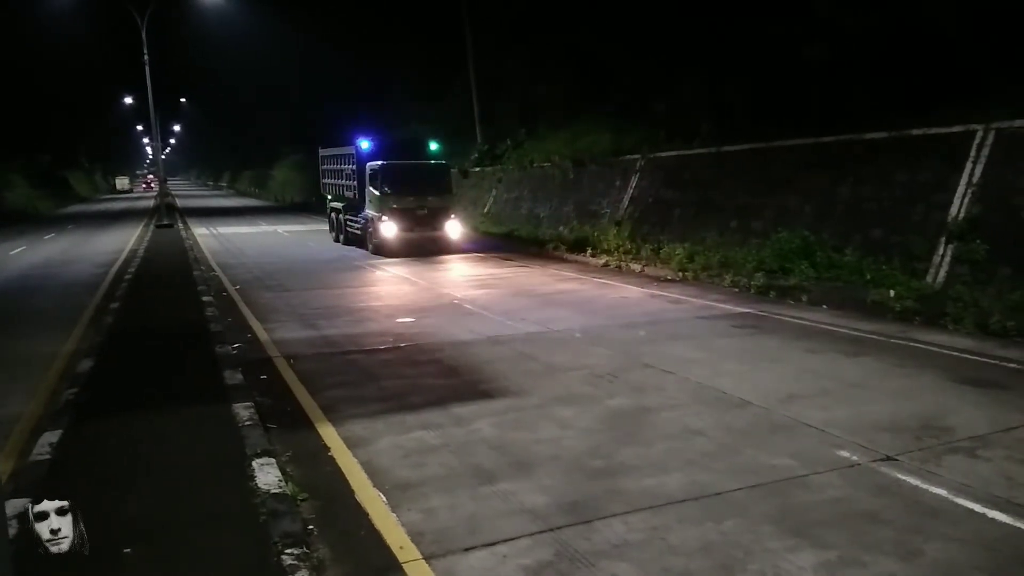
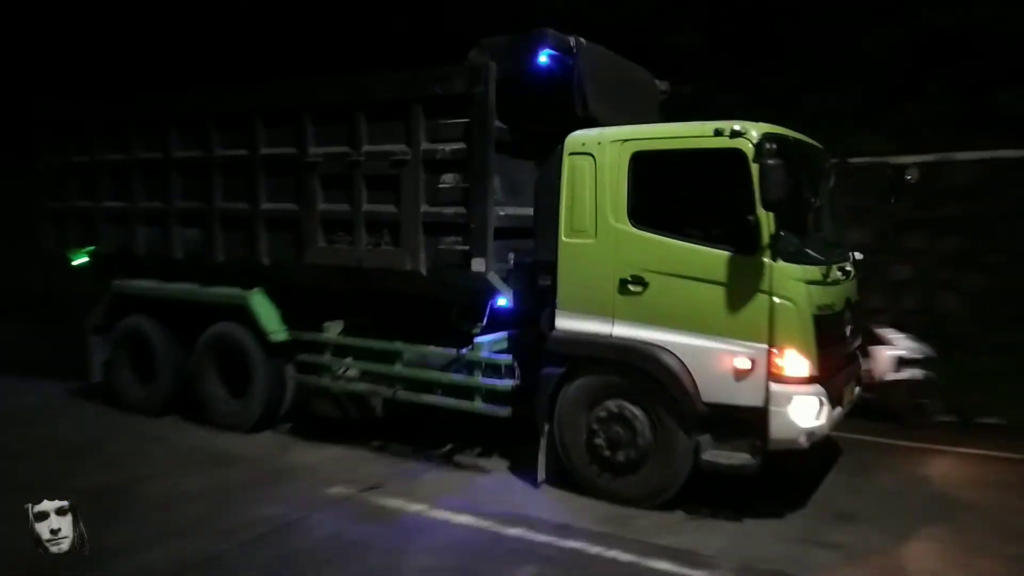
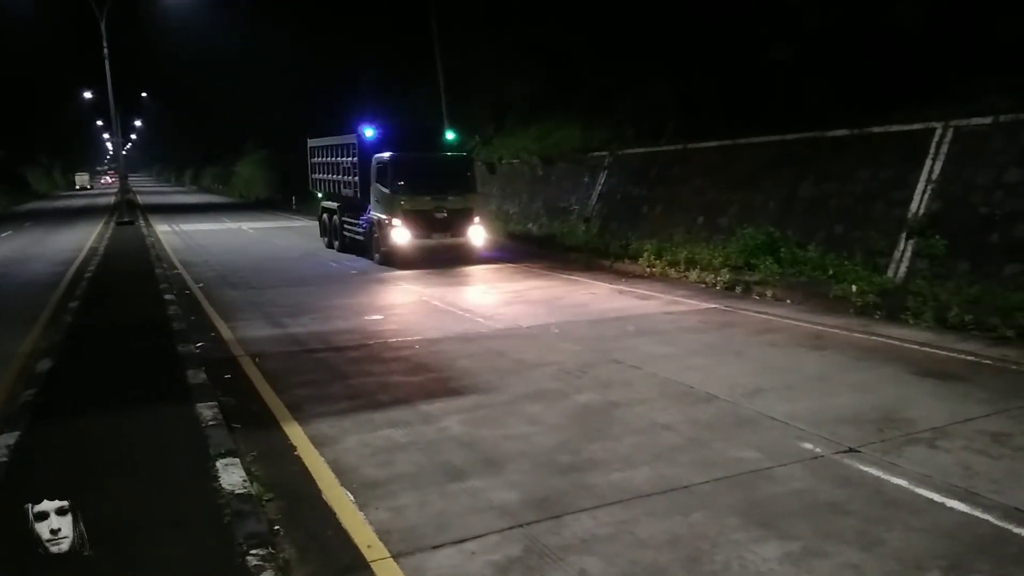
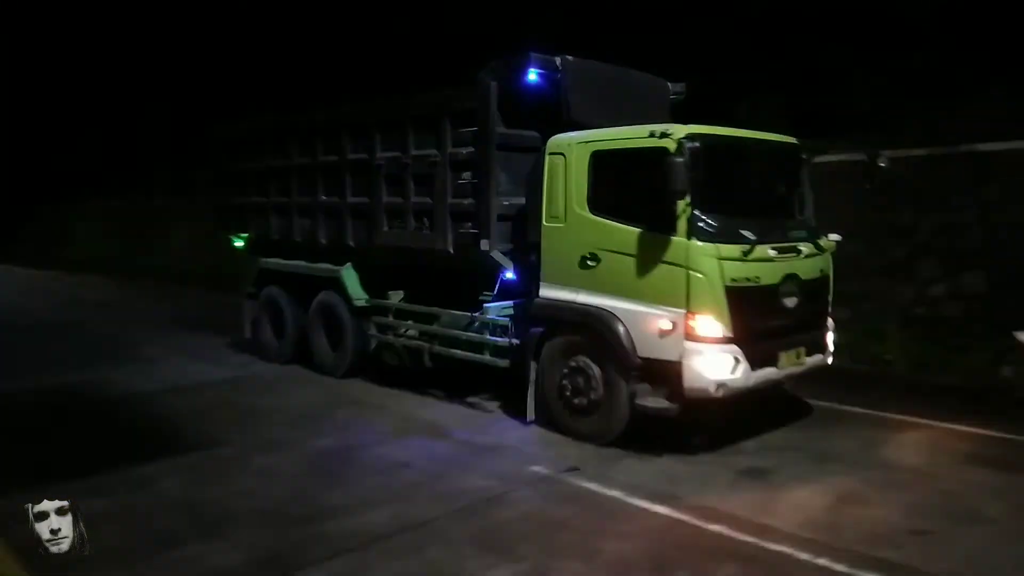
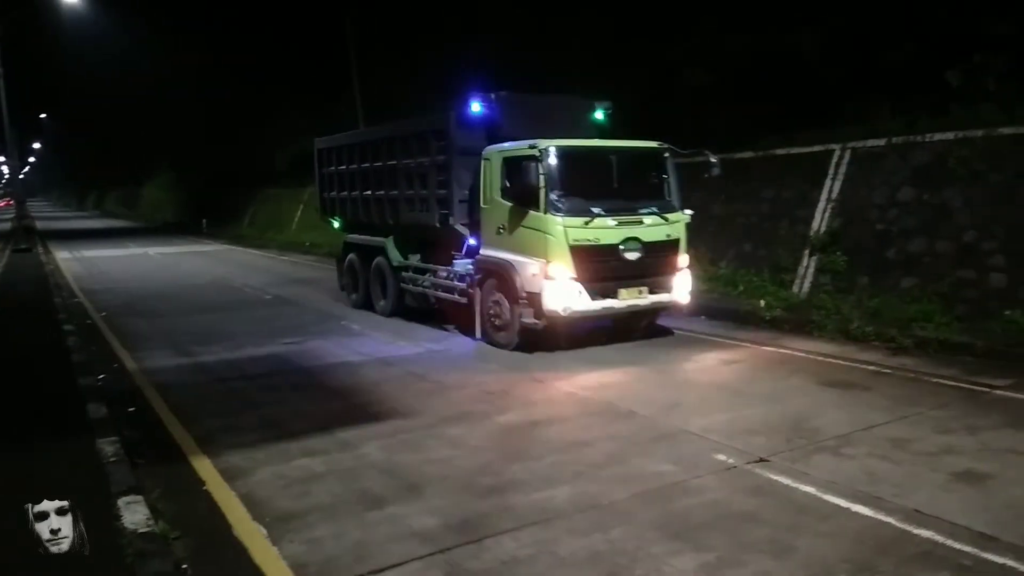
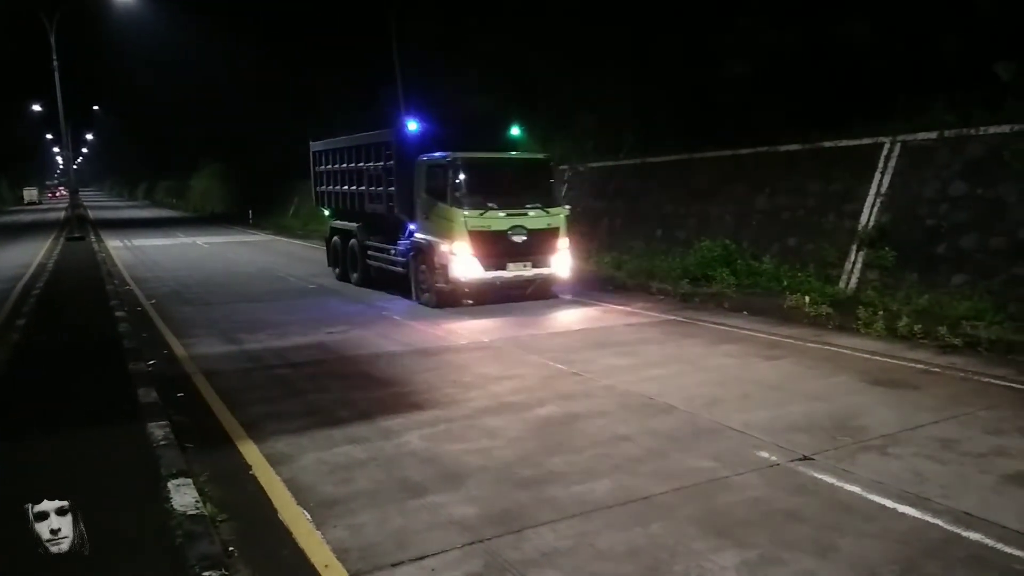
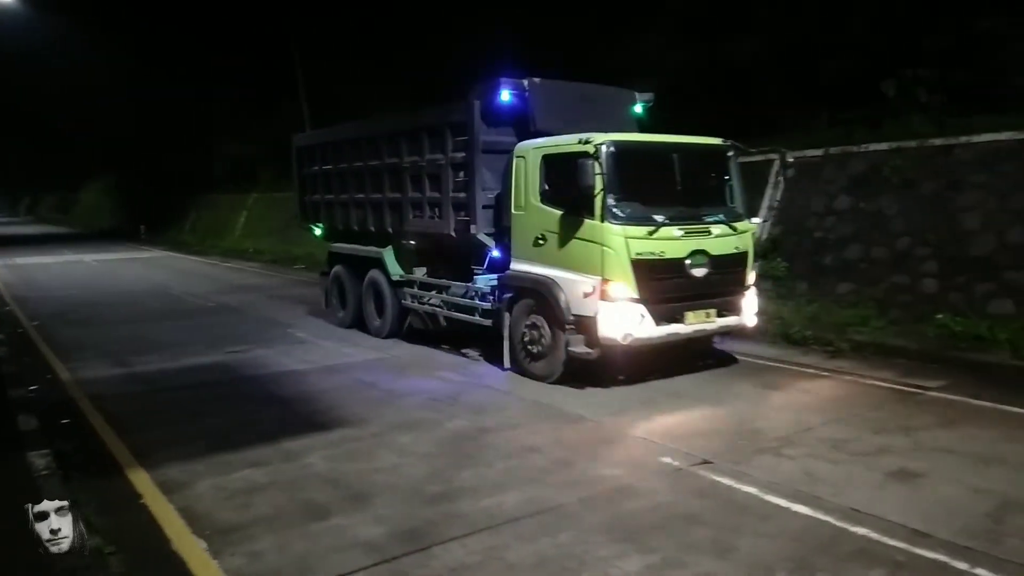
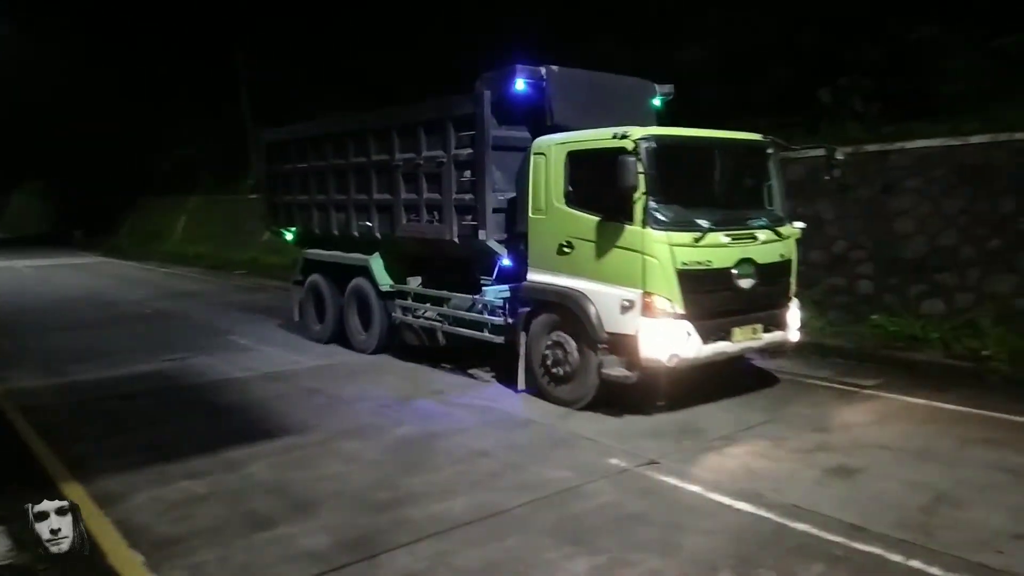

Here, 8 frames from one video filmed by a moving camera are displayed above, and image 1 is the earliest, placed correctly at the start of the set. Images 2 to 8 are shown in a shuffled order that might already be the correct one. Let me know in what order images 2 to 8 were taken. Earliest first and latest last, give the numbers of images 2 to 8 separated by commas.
3, 6, 5, 7, 8, 4, 2
